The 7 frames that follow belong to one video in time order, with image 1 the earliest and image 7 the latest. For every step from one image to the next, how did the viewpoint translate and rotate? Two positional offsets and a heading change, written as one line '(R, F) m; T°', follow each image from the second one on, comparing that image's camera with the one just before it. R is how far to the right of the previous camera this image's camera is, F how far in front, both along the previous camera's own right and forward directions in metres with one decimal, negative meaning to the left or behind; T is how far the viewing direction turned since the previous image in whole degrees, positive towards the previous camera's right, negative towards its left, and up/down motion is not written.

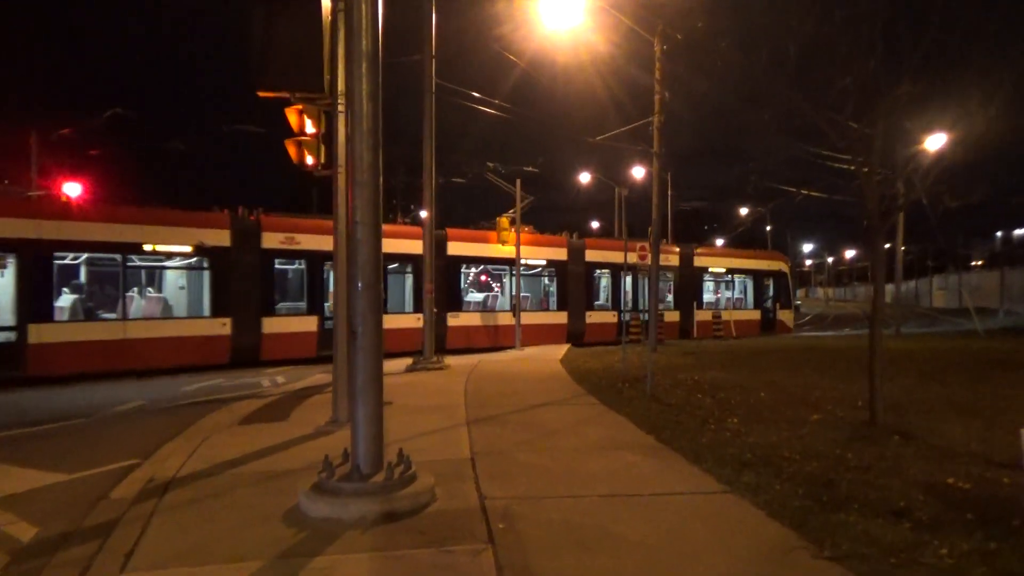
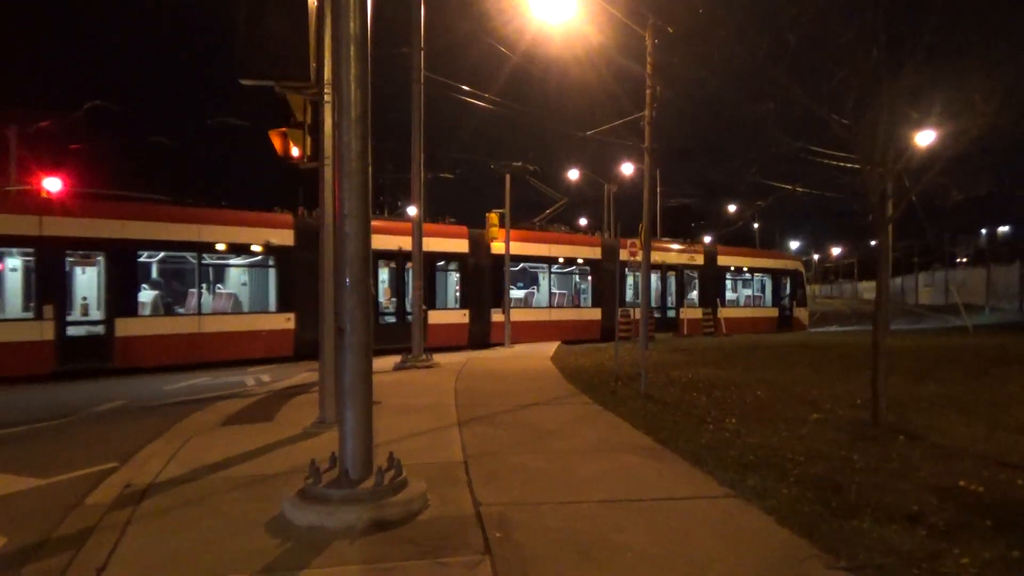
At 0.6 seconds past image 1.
(-0.1, +0.3) m; +1°
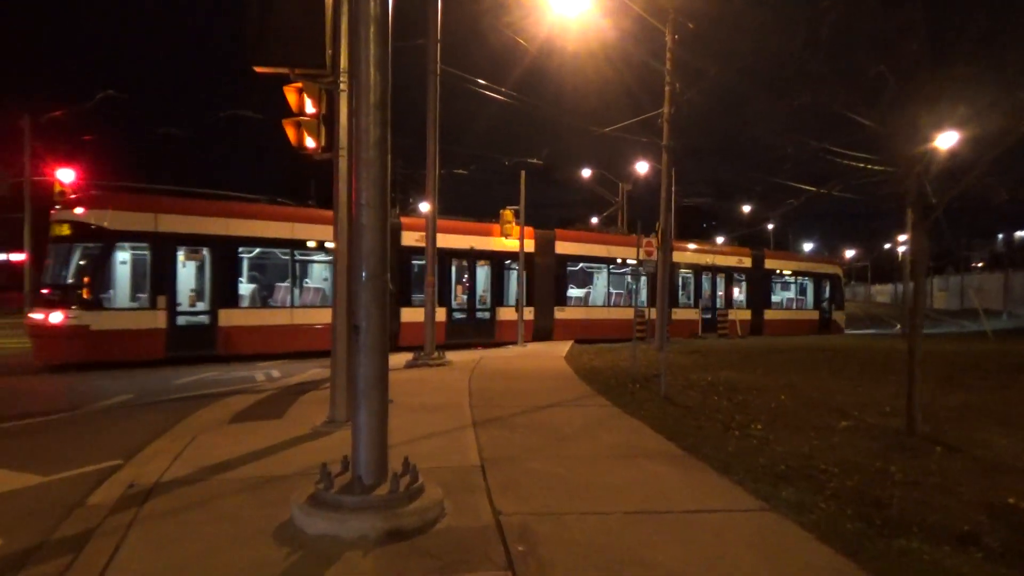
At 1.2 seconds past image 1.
(-0.1, +0.3) m; -1°
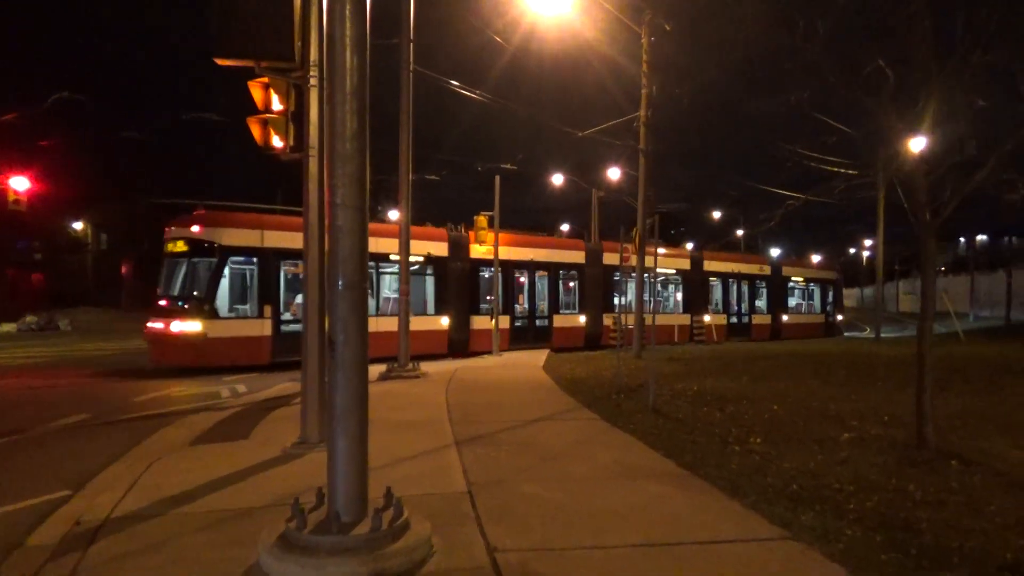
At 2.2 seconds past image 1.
(-0.2, +0.6) m; +2°
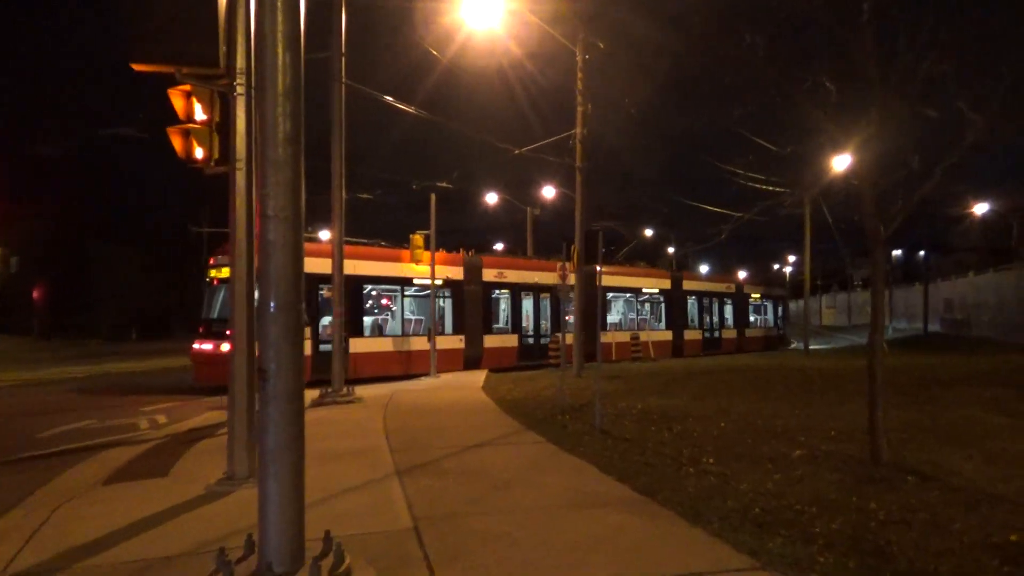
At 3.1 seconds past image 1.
(-0.1, +0.4) m; +5°
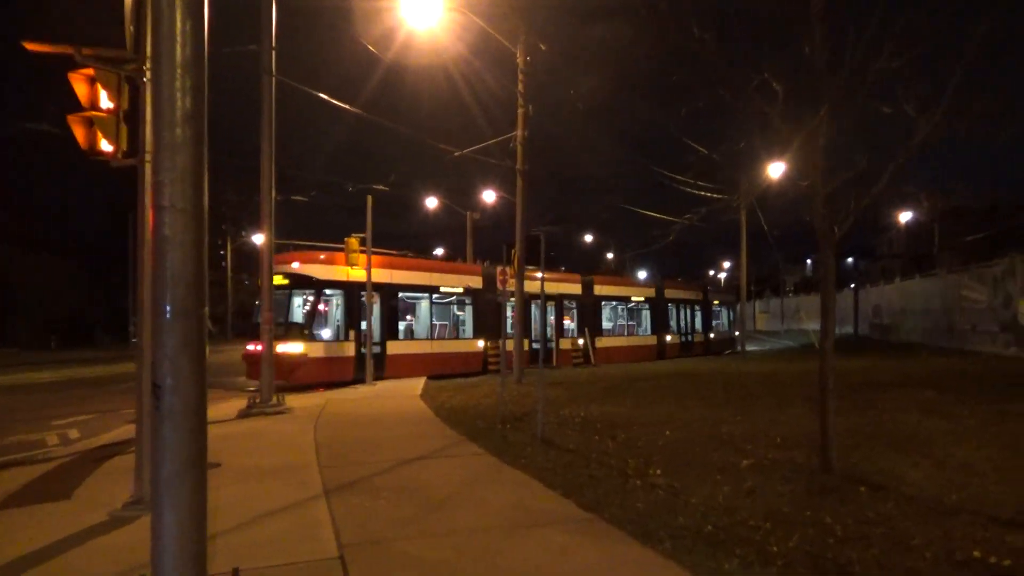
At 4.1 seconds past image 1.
(0.0, +0.5) m; +4°
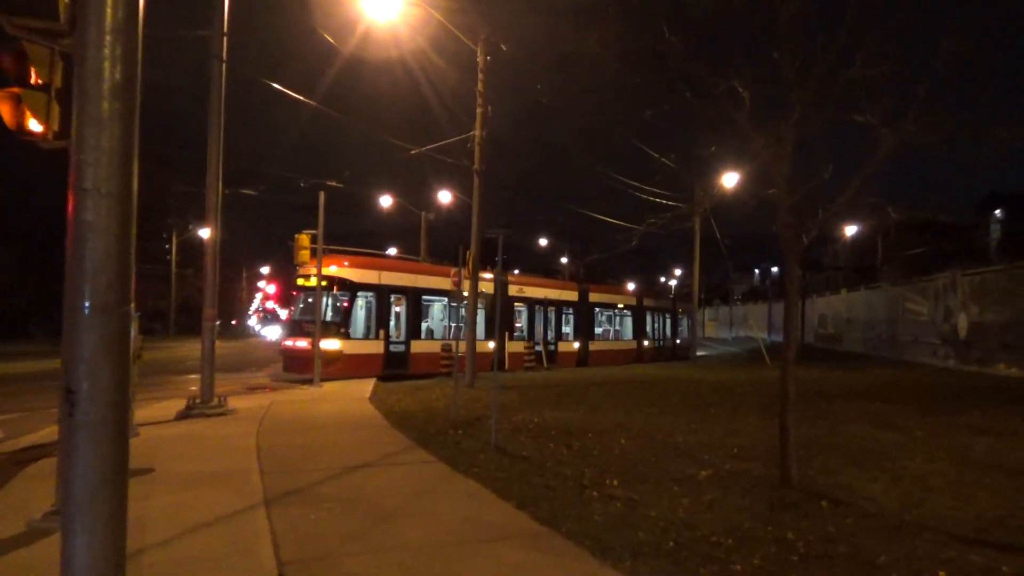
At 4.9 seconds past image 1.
(-0.1, +0.3) m; +4°
